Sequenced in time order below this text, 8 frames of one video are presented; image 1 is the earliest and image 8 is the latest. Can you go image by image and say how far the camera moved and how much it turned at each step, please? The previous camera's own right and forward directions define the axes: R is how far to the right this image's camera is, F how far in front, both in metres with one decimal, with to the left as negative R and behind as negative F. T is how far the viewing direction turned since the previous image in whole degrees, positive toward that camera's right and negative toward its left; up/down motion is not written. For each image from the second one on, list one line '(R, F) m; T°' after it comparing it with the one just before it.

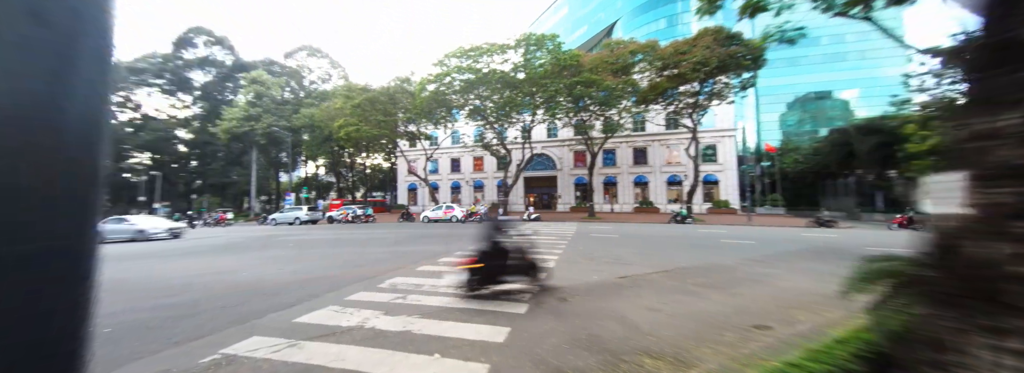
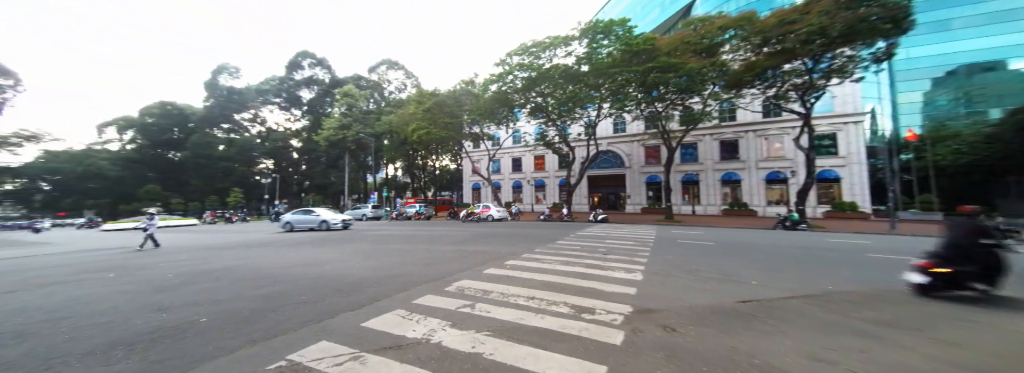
(-0.2, +0.5) m; -12°
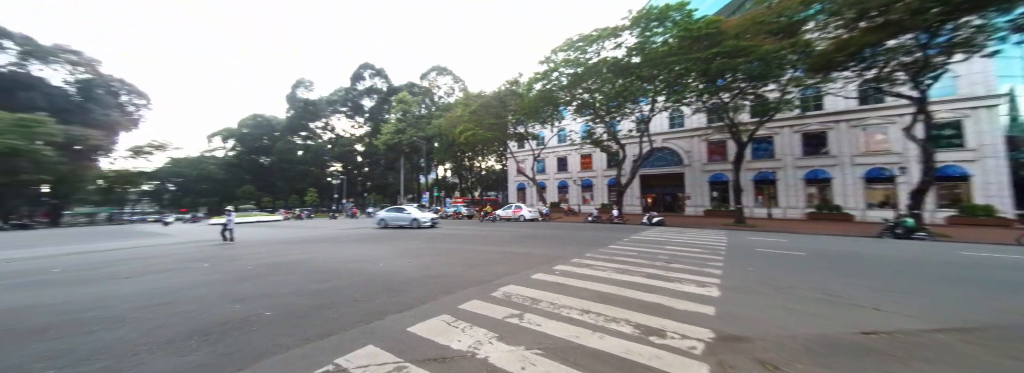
(-0.1, +0.3) m; -9°
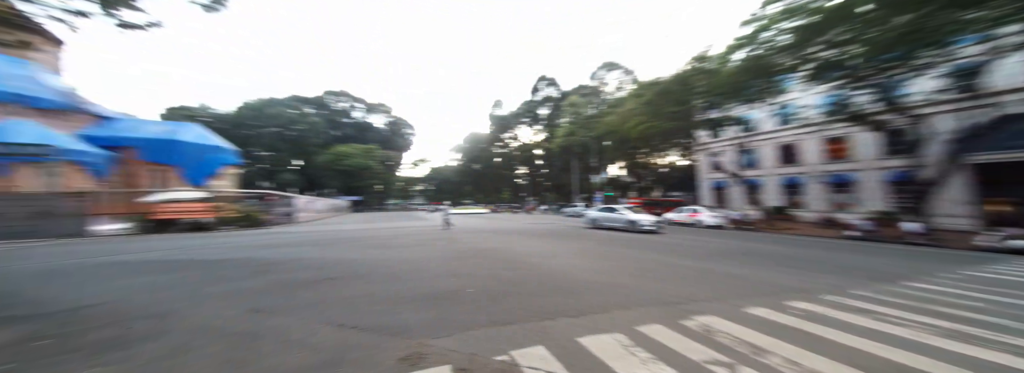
(-0.1, +0.4) m; -33°
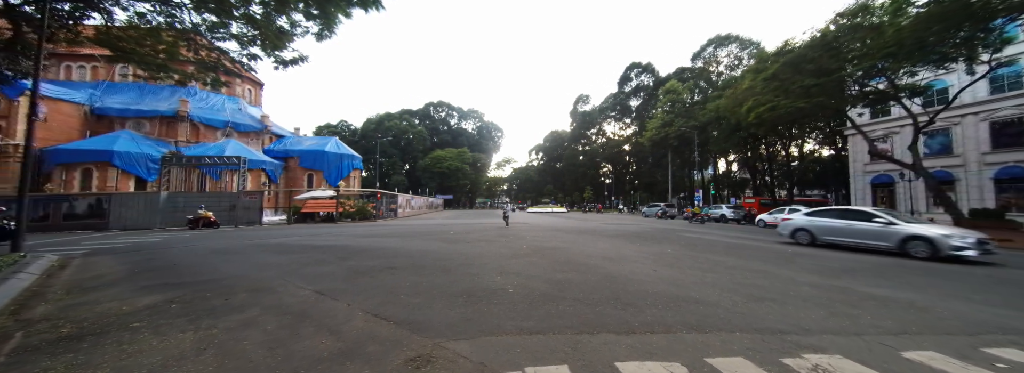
(+0.6, +0.5) m; -17°
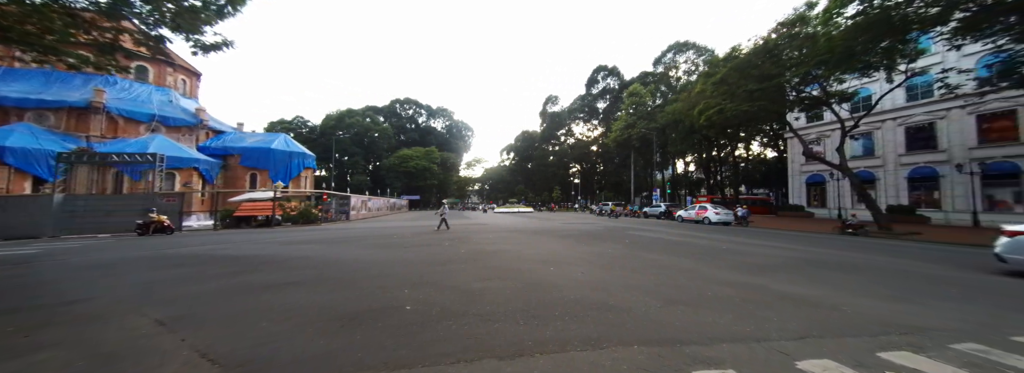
(+0.9, +0.4) m; +5°
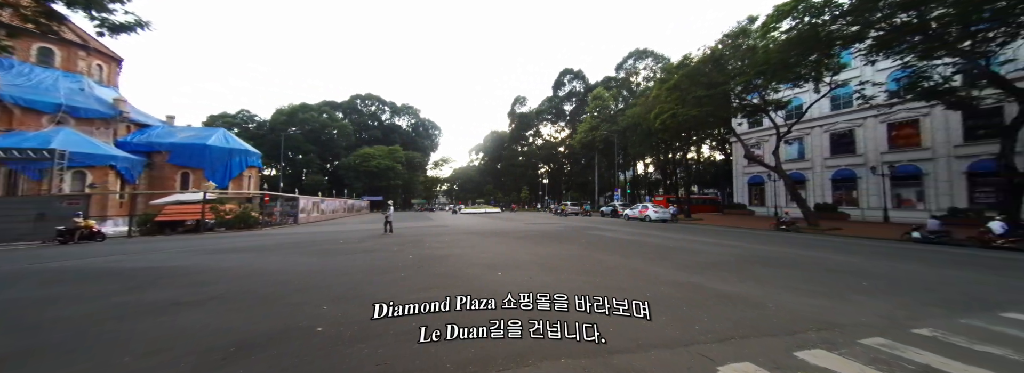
(+0.5, +0.2) m; +6°
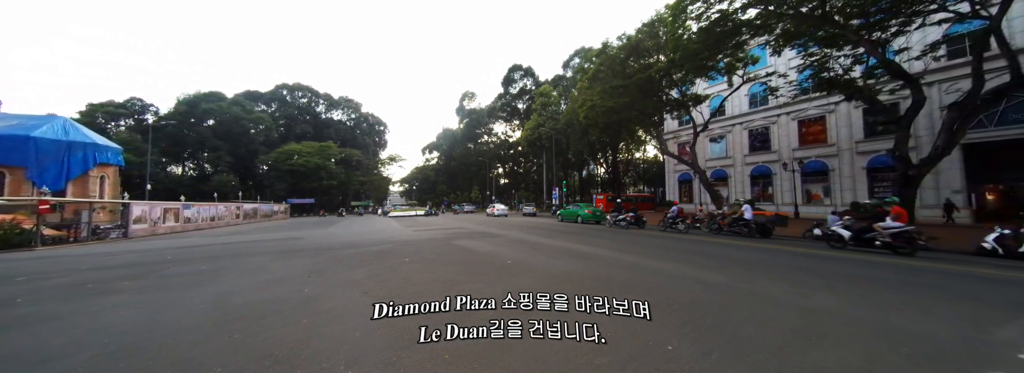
(+4.0, +2.3) m; +7°
